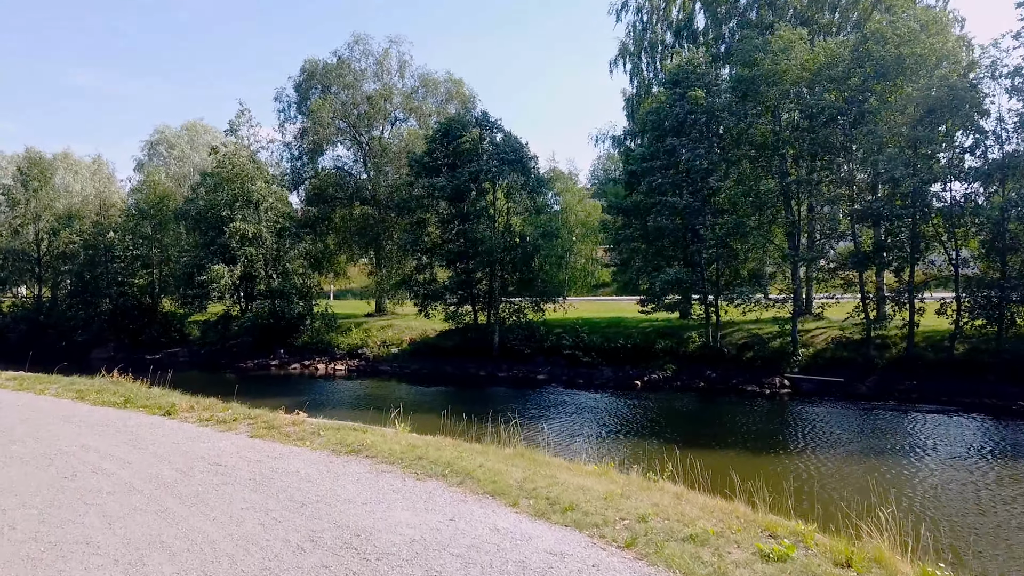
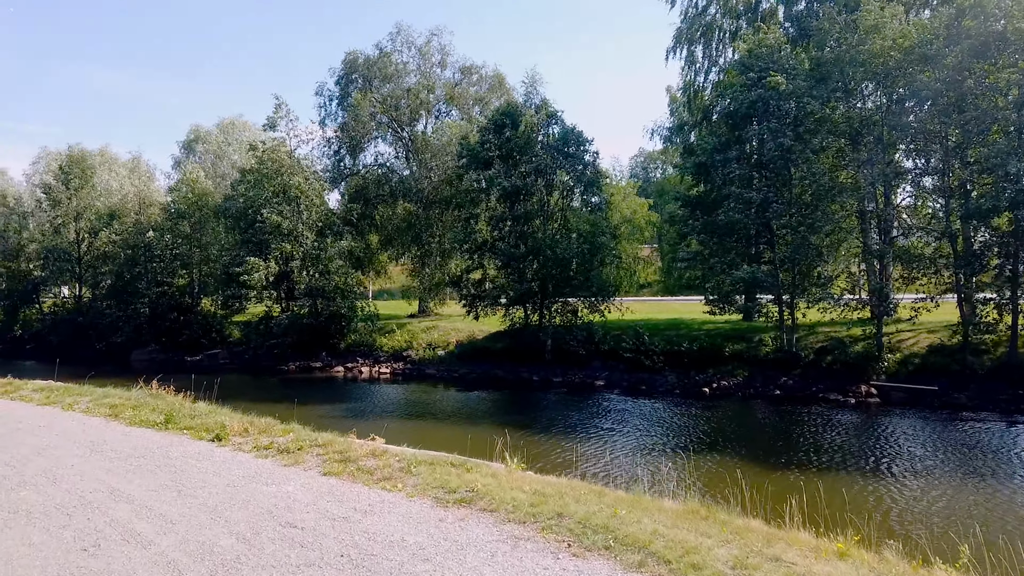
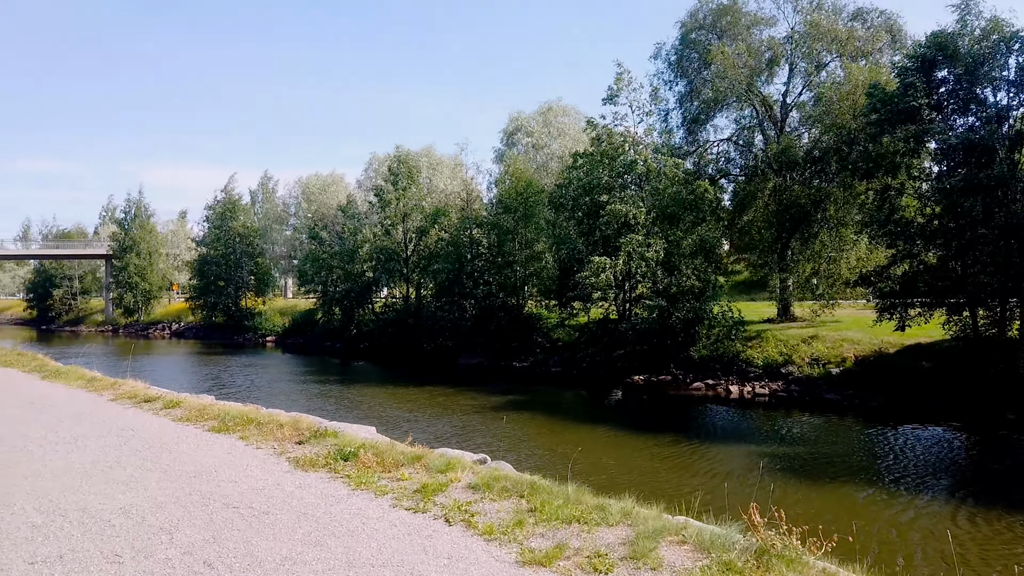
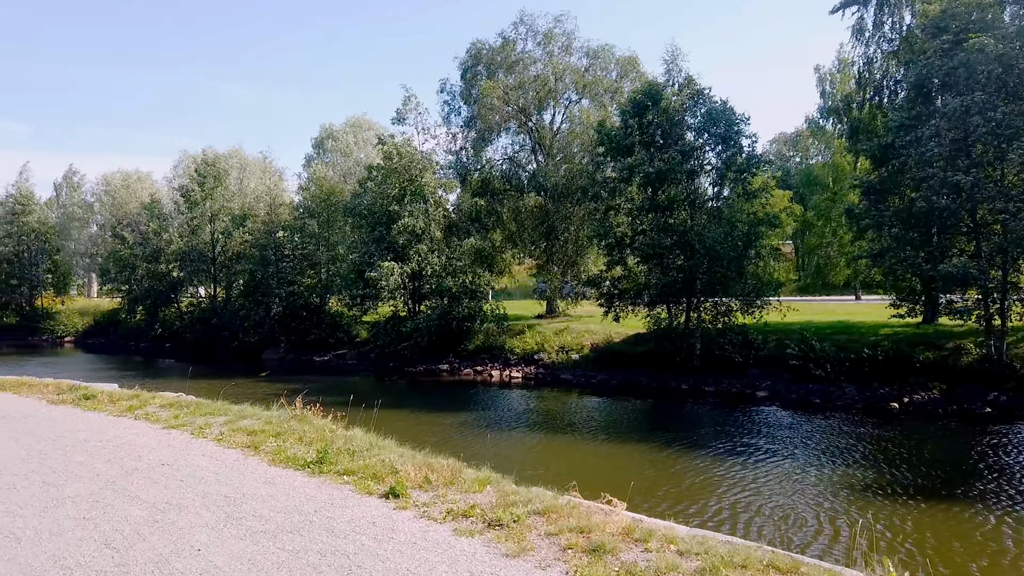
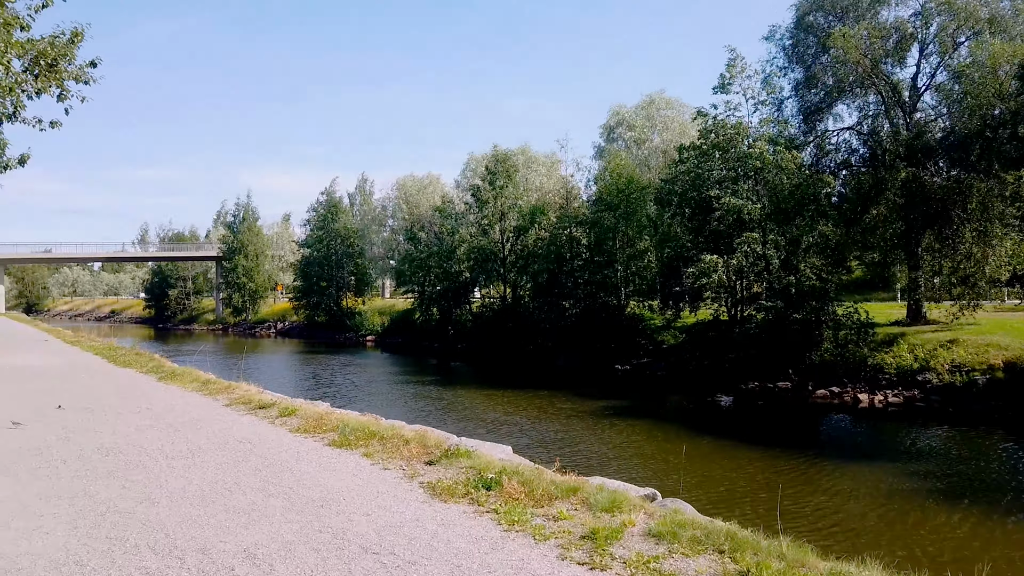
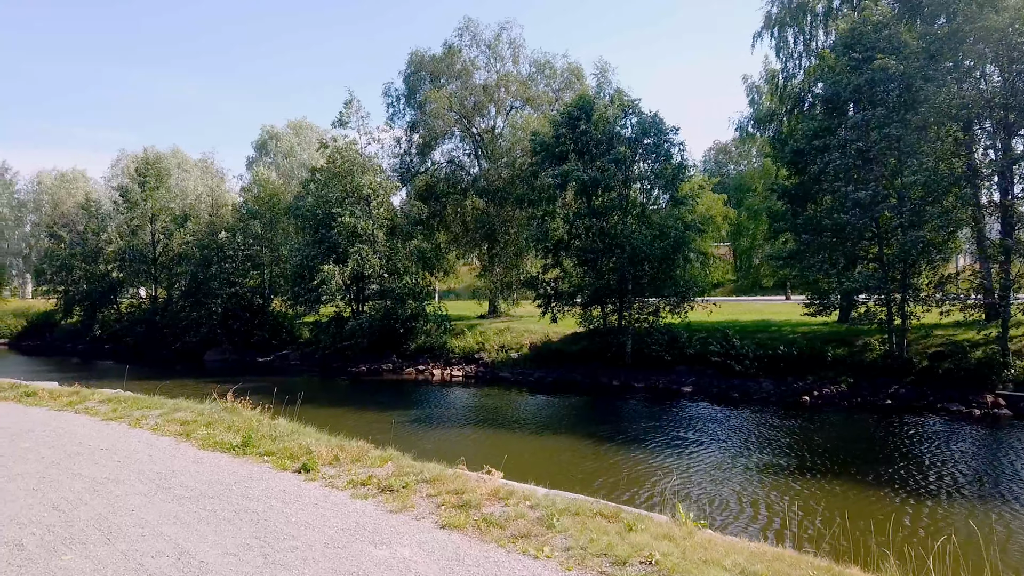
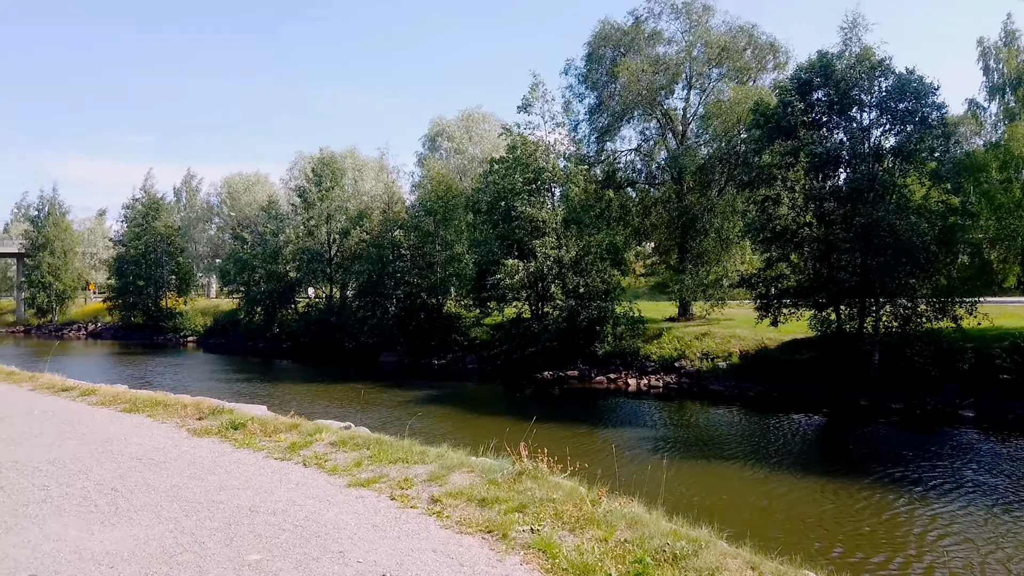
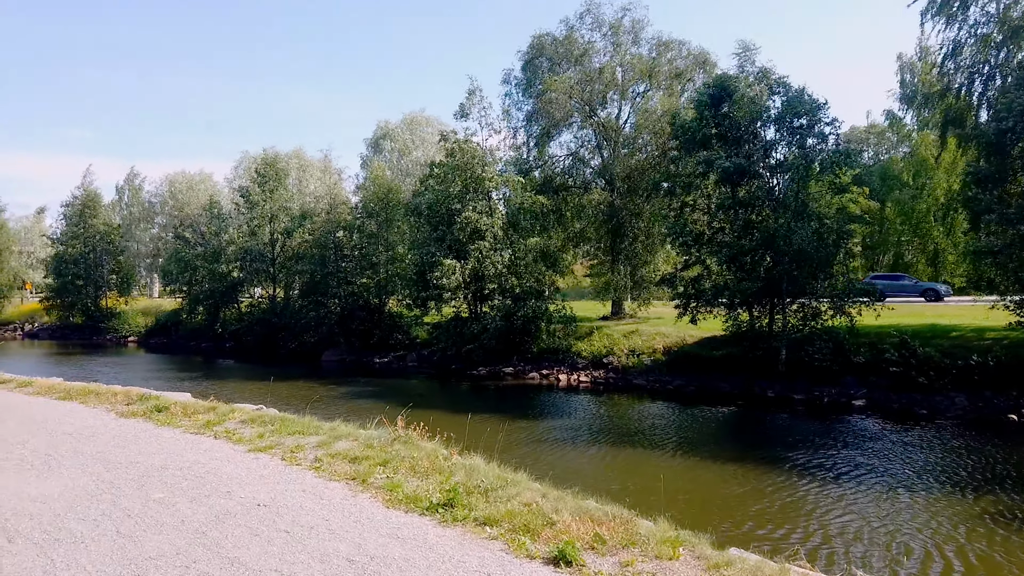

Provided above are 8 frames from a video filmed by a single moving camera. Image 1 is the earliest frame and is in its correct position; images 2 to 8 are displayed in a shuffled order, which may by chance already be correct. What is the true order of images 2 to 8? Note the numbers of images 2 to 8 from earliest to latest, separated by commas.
2, 6, 4, 8, 7, 3, 5
